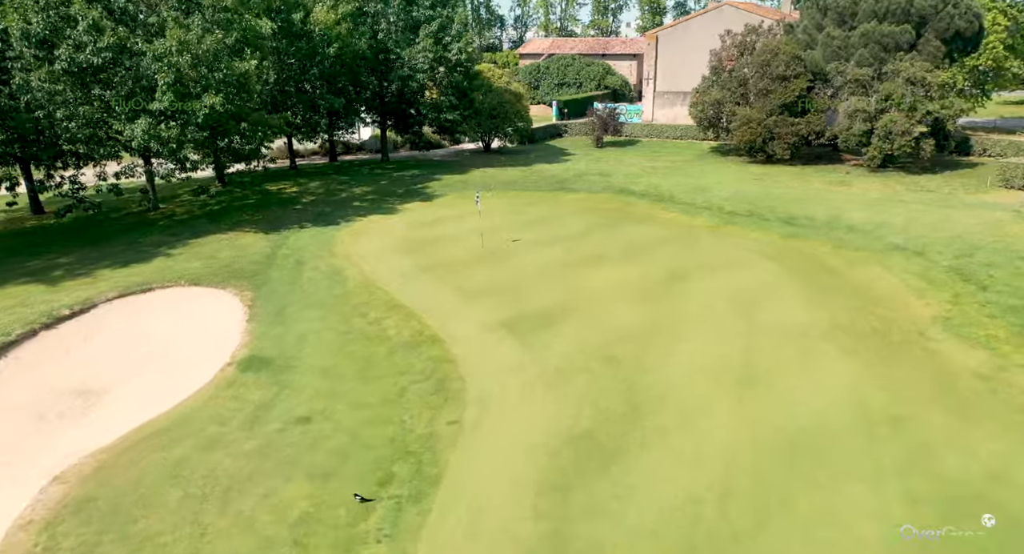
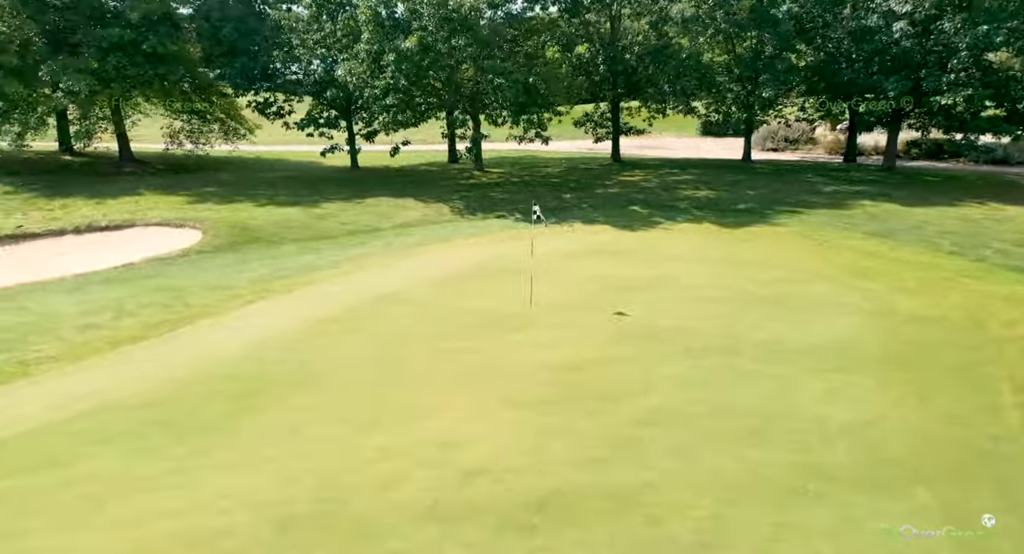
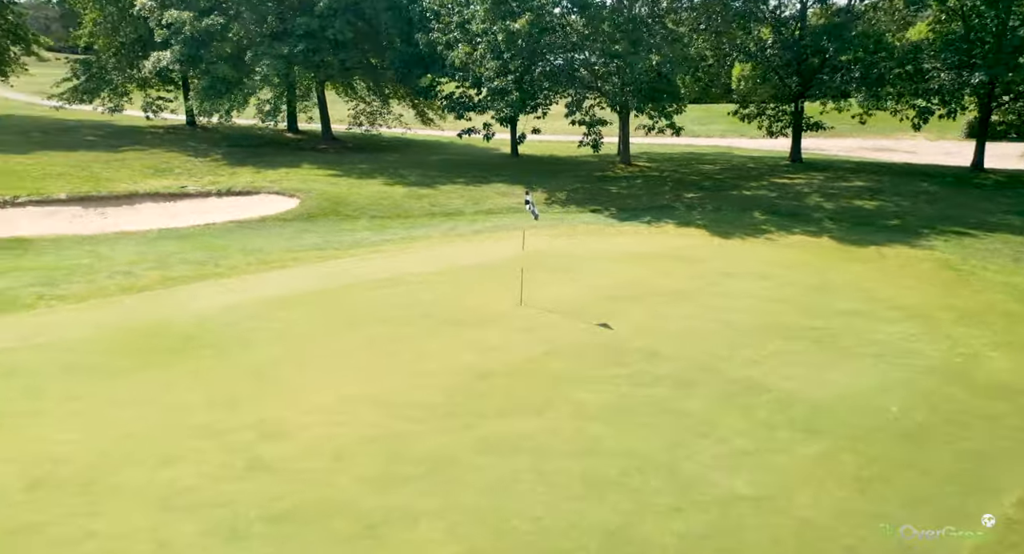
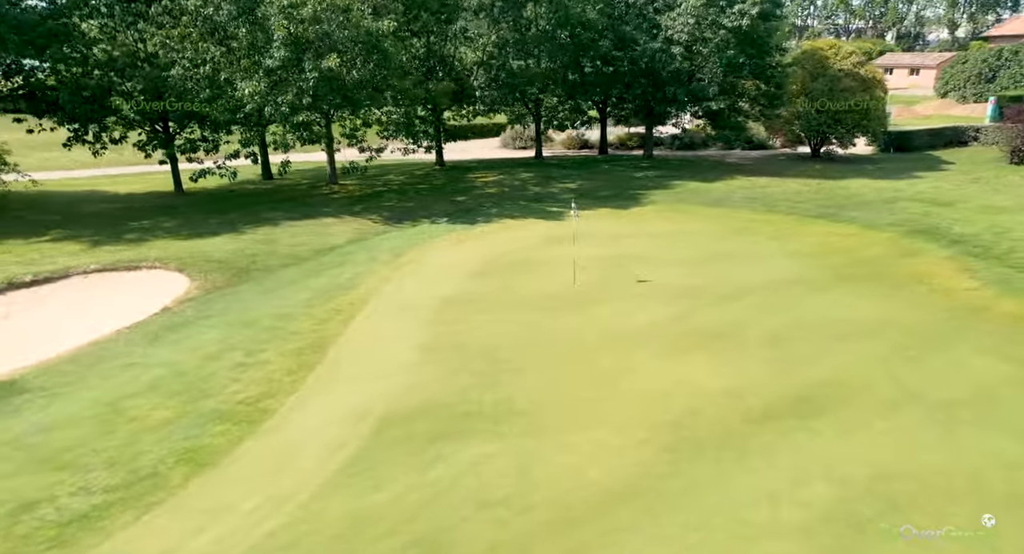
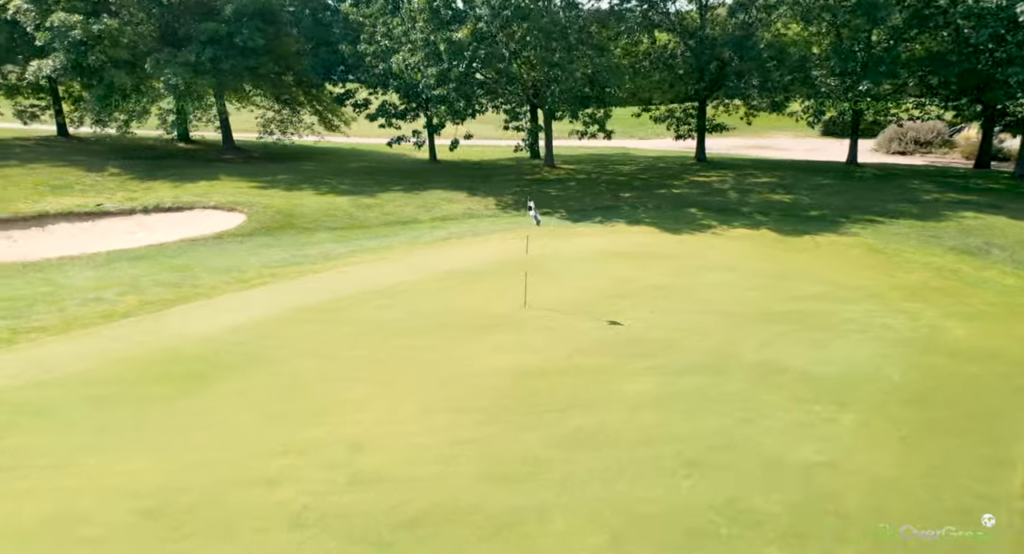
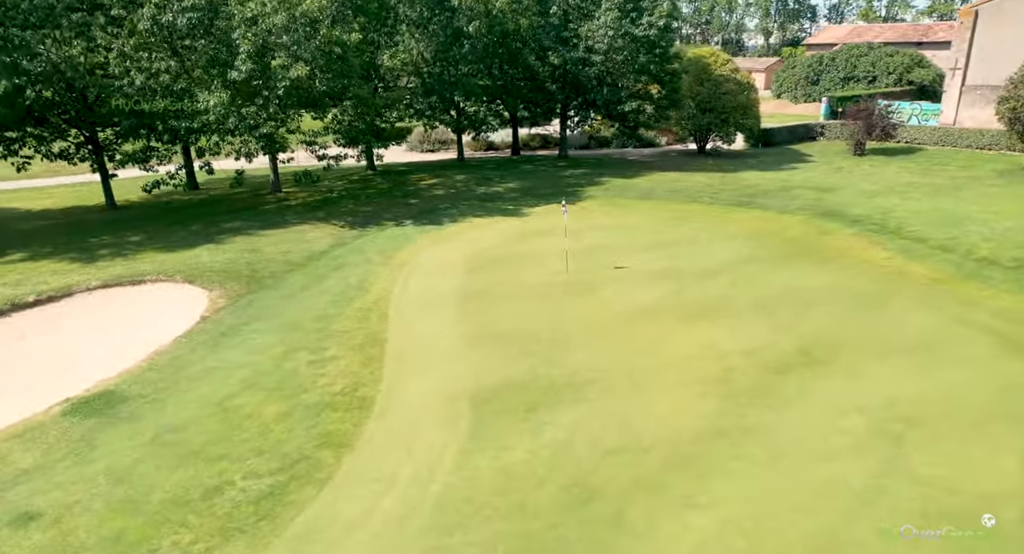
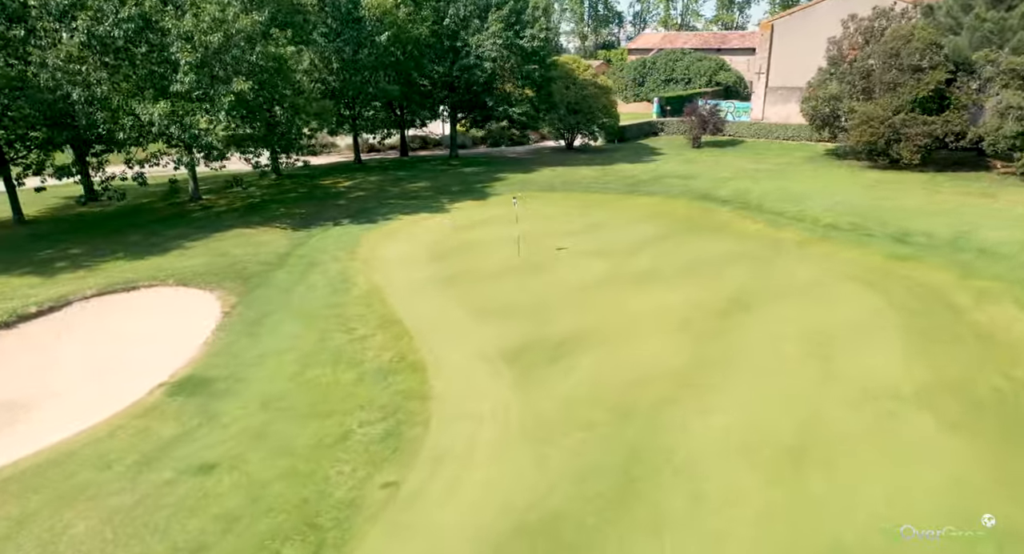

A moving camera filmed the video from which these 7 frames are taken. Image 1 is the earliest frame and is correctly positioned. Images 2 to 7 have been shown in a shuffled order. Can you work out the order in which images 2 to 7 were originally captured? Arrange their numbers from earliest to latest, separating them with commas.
7, 6, 4, 2, 5, 3
